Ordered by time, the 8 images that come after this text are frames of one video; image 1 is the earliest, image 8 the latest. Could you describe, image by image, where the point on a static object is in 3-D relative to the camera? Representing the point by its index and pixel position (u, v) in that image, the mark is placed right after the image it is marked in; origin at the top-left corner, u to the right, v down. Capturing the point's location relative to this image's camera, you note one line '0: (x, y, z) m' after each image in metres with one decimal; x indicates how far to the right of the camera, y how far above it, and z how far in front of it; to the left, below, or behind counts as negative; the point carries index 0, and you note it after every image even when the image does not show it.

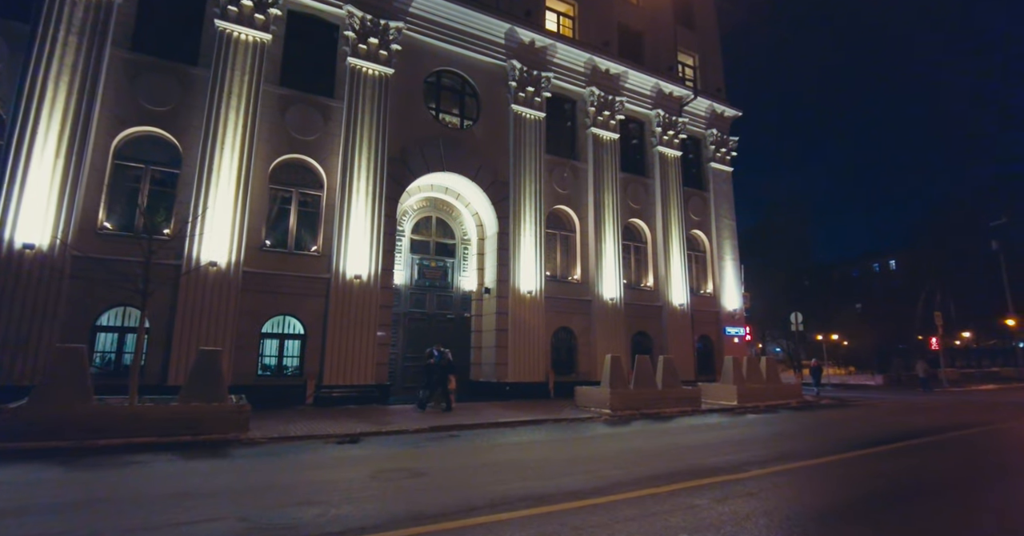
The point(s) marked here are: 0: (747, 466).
0: (+3.6, -3.0, +8.5) m
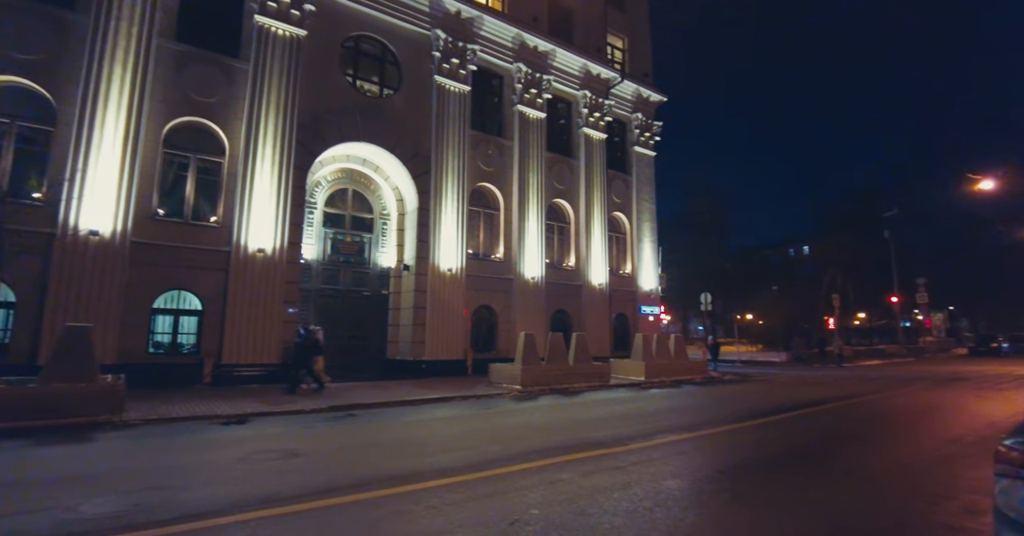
0: (+1.9, -2.7, +8.8) m
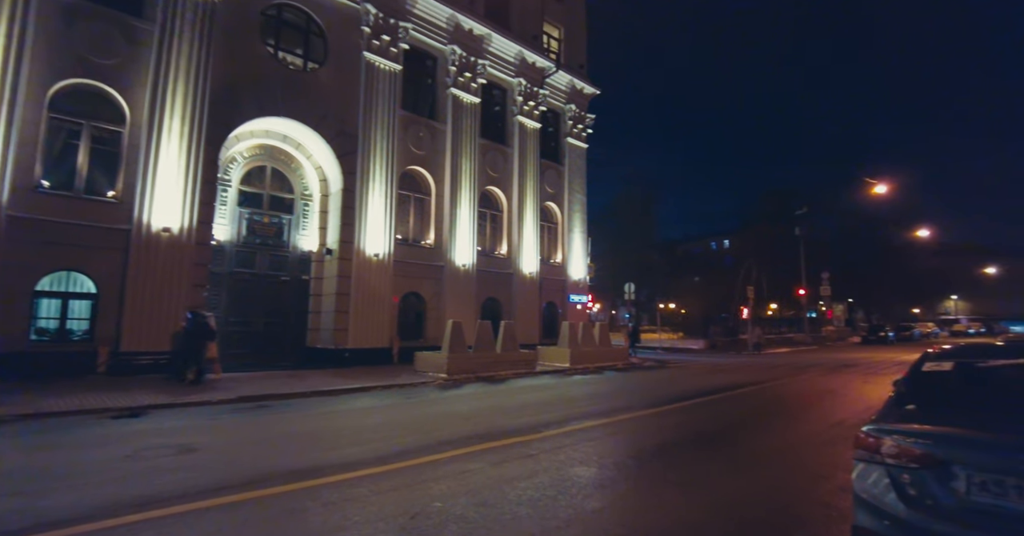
0: (+0.6, -2.5, +8.8) m
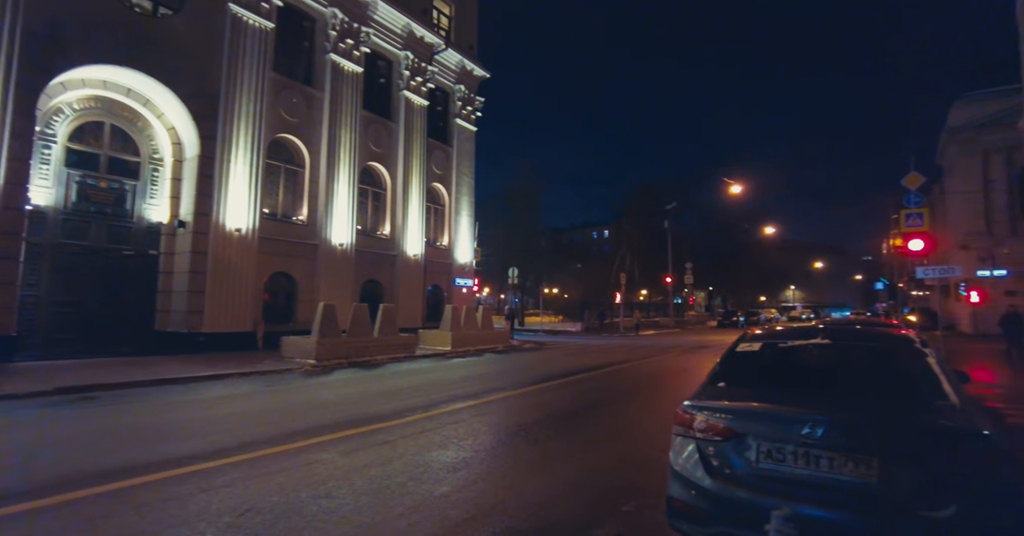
0: (-1.6, -2.2, +8.6) m
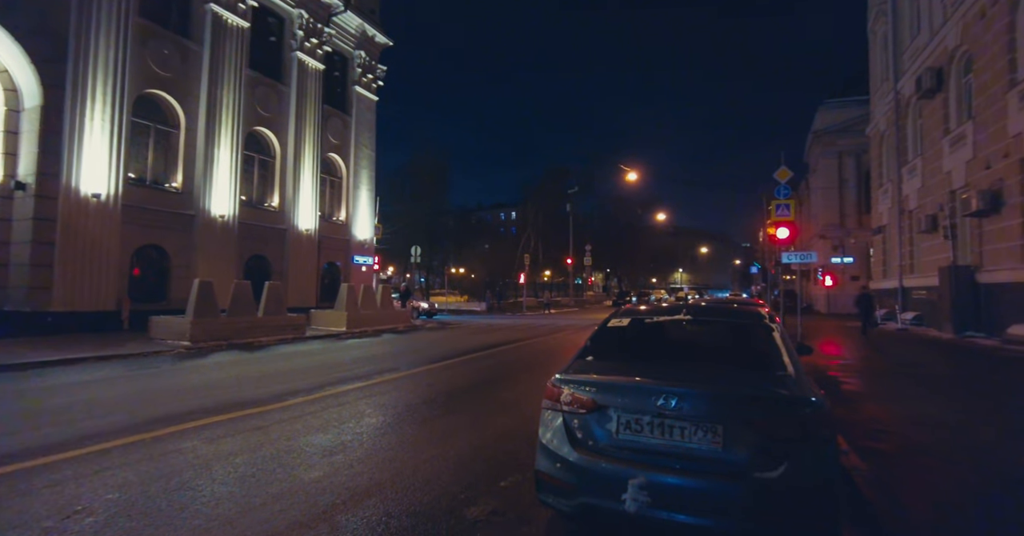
0: (-3.3, -1.9, +8.2) m
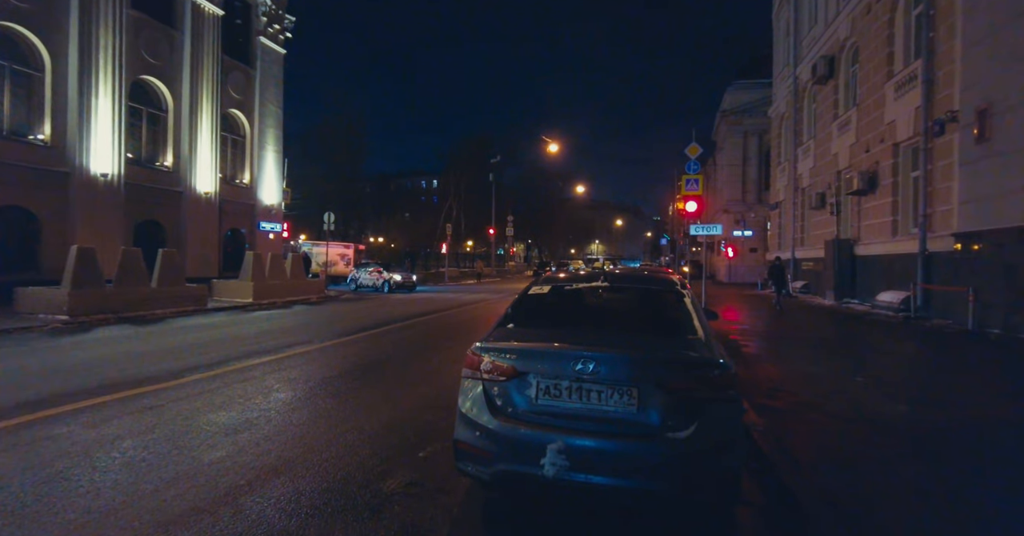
0: (-4.4, -1.4, +7.6) m
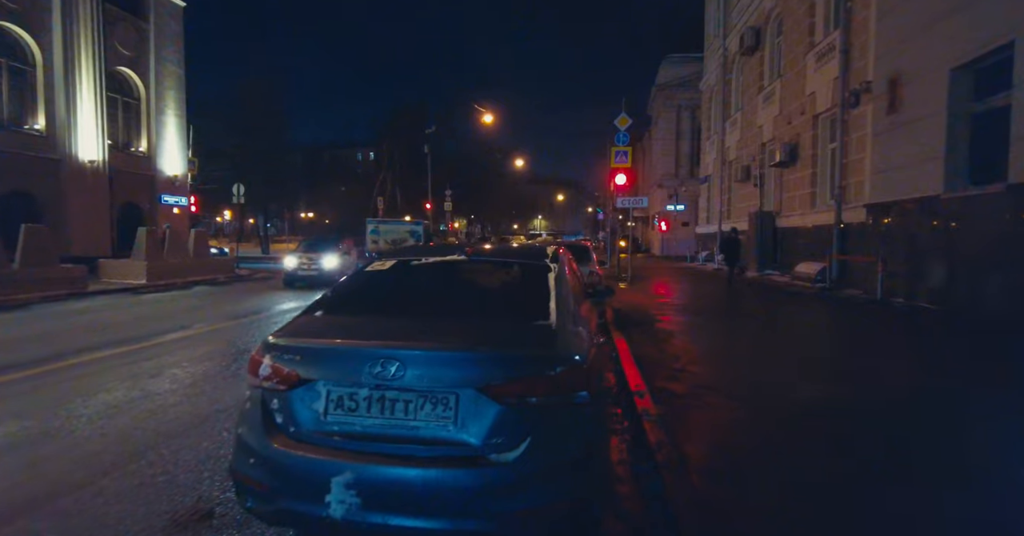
0: (-5.7, -1.1, +6.4) m
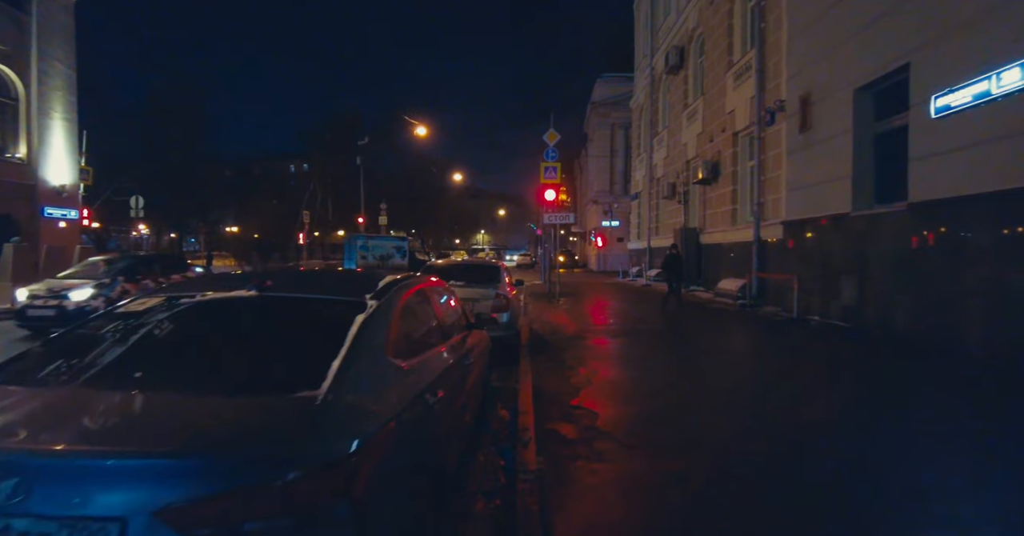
0: (-6.8, -1.4, +5.1) m
